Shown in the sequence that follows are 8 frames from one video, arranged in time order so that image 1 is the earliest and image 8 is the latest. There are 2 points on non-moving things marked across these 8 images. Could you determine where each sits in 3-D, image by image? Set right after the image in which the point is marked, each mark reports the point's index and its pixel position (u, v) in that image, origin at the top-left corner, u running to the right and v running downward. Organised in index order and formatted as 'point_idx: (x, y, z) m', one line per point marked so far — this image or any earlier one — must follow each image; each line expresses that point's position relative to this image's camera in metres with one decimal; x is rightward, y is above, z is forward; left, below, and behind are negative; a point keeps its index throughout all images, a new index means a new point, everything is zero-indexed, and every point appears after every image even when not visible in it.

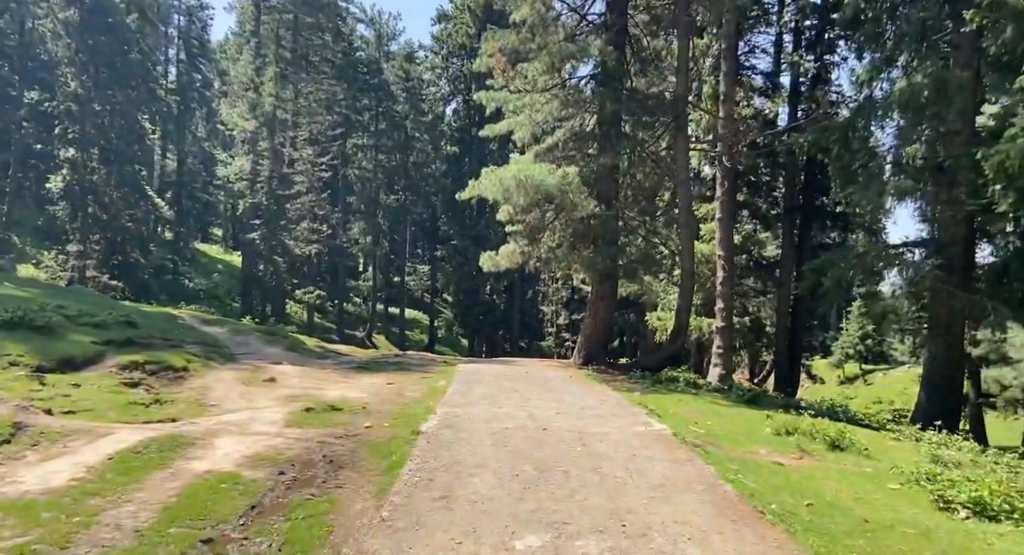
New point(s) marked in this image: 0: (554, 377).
0: (+0.8, -1.9, +13.7) m
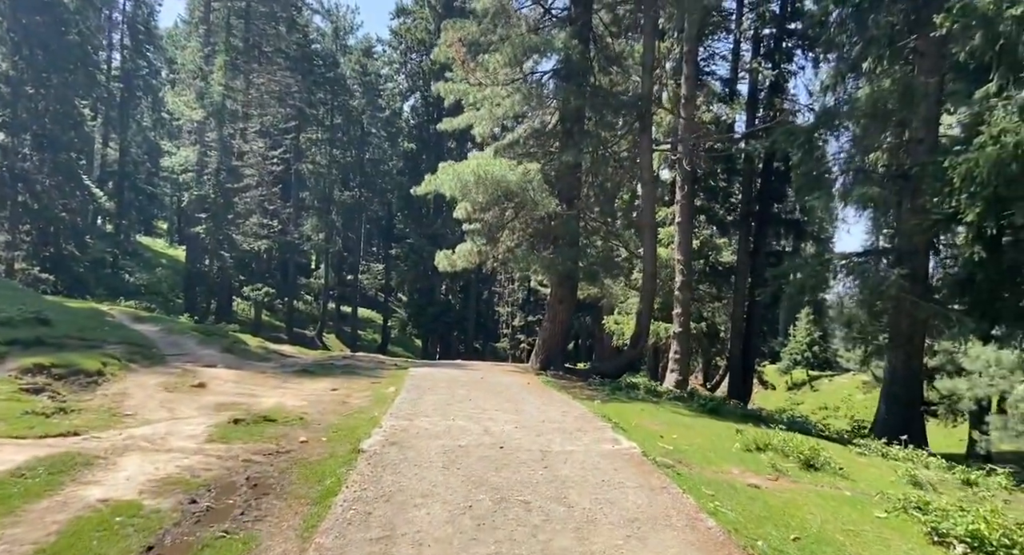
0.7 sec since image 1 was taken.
0: (0.0, -1.9, +13.0) m
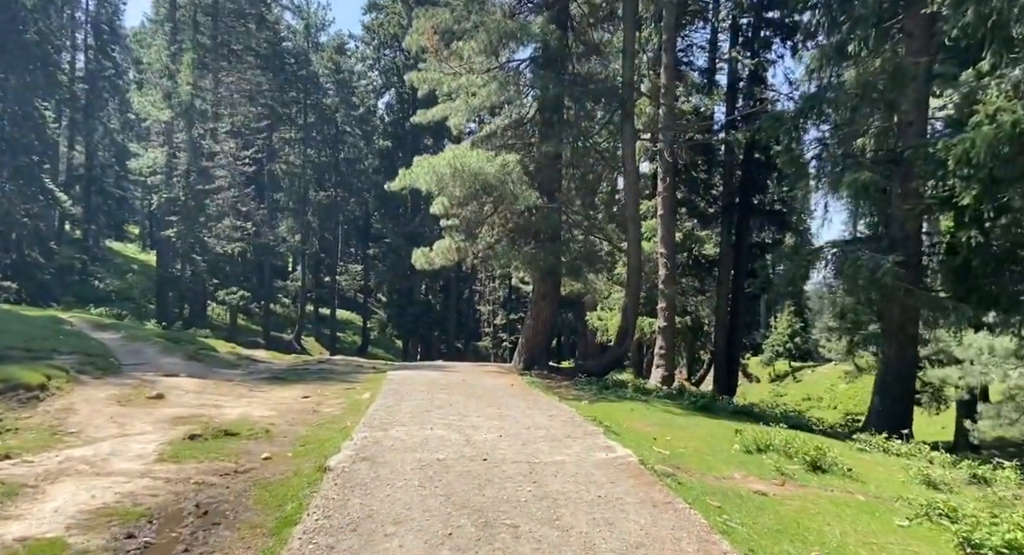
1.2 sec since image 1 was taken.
0: (-0.3, -1.8, +12.3) m
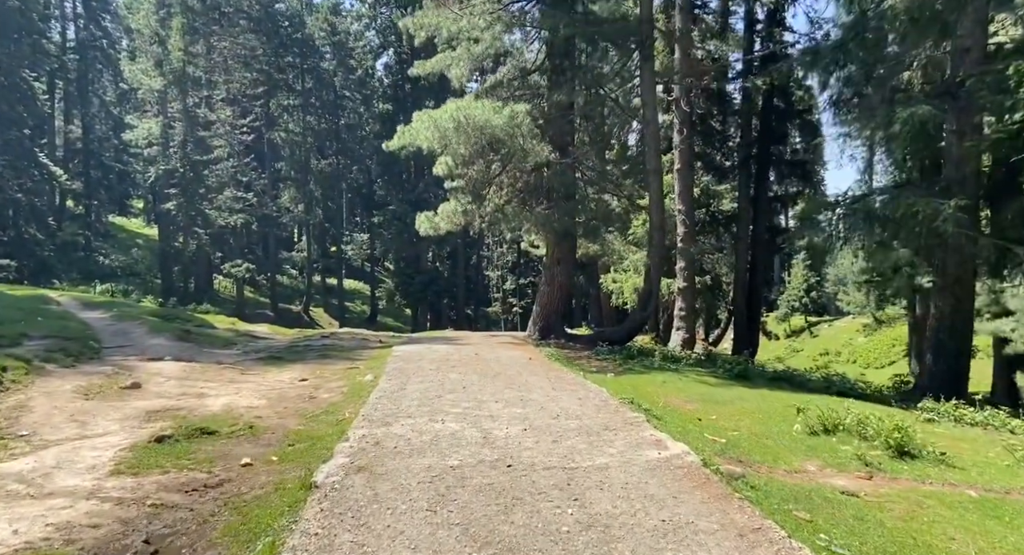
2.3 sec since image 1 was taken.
0: (0.0, -1.3, +11.2) m
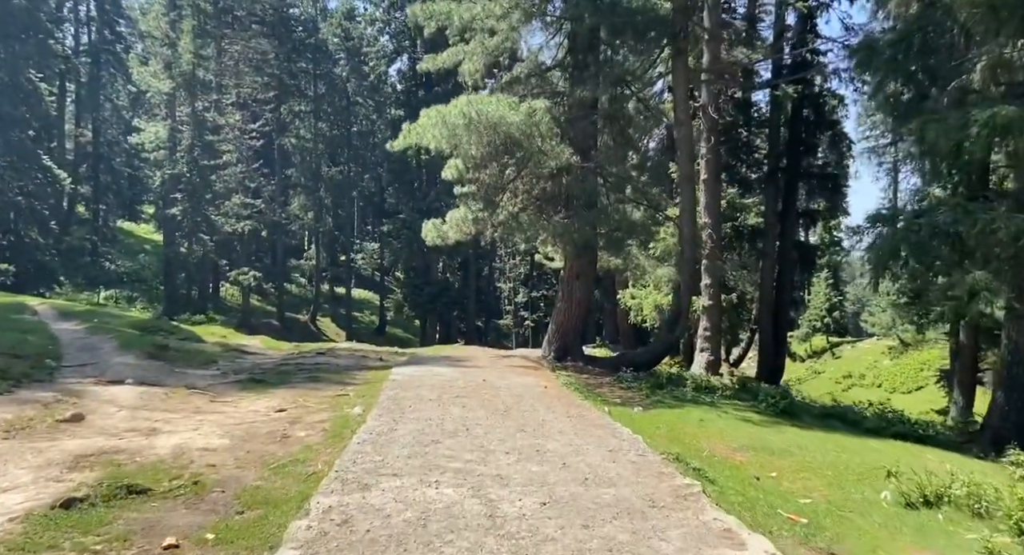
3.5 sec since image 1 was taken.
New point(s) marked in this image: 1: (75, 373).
0: (+0.1, -1.5, +9.8) m
1: (-5.7, -1.2, +9.5) m
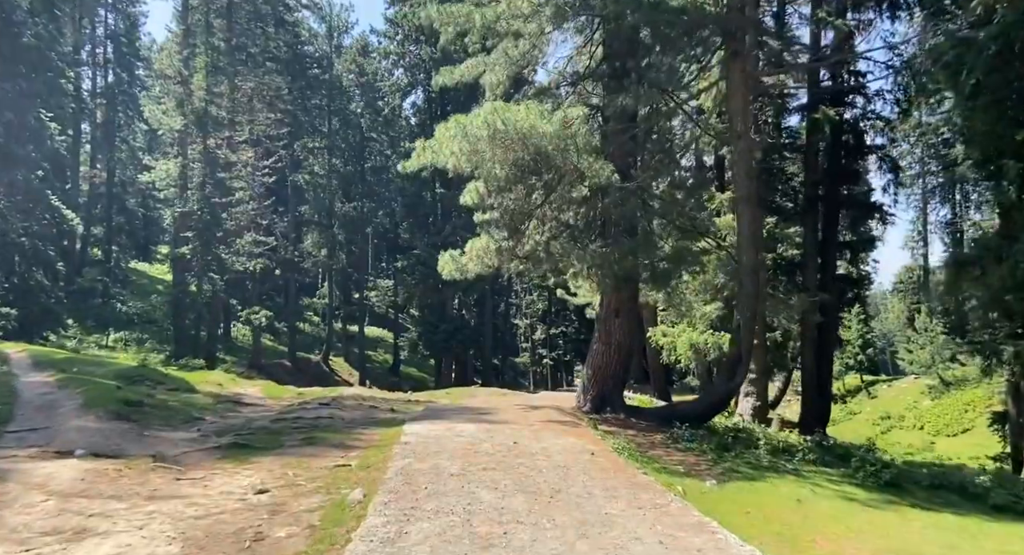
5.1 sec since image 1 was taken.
0: (+0.6, -1.9, +7.9) m
1: (-5.2, -1.7, +7.7) m
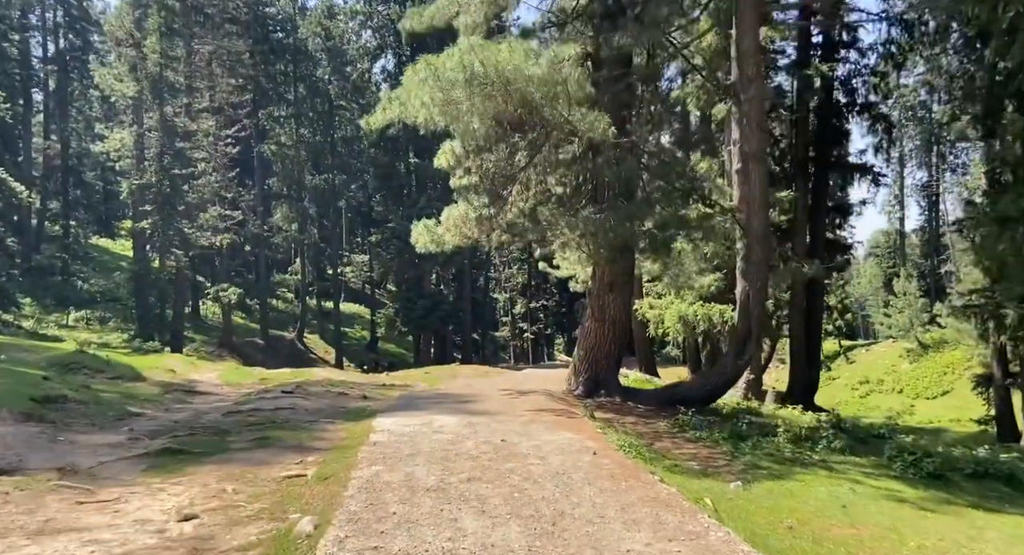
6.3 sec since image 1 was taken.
0: (+0.5, -1.6, +6.6) m
1: (-5.4, -1.5, +6.3) m
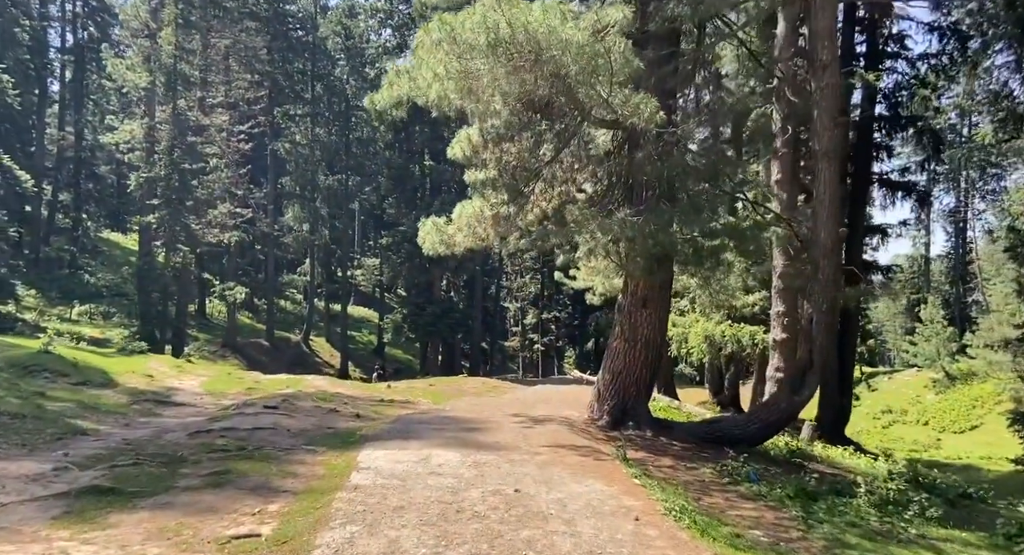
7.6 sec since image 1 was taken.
0: (+0.6, -1.7, +5.1) m
1: (-5.2, -1.4, +4.8) m
